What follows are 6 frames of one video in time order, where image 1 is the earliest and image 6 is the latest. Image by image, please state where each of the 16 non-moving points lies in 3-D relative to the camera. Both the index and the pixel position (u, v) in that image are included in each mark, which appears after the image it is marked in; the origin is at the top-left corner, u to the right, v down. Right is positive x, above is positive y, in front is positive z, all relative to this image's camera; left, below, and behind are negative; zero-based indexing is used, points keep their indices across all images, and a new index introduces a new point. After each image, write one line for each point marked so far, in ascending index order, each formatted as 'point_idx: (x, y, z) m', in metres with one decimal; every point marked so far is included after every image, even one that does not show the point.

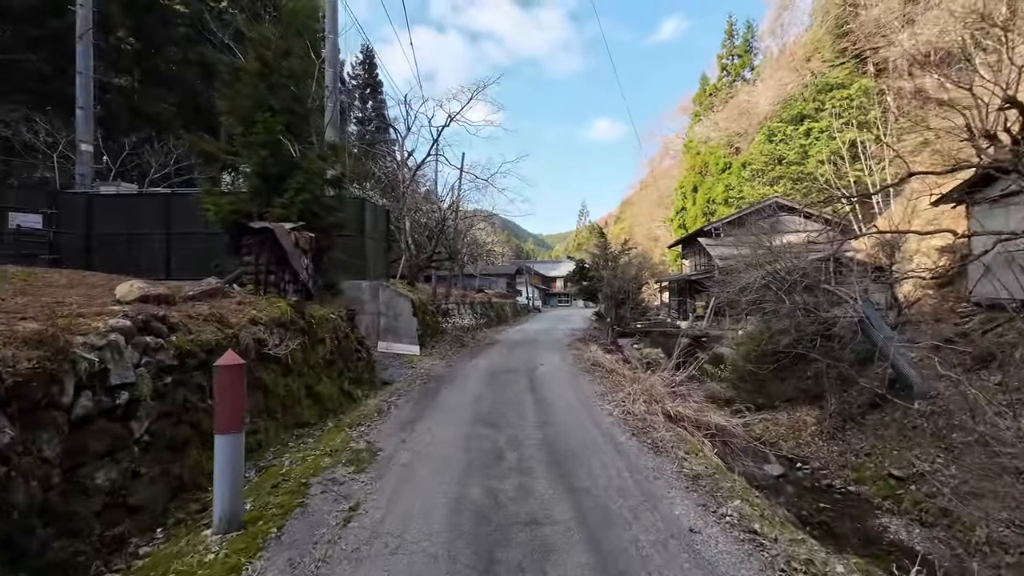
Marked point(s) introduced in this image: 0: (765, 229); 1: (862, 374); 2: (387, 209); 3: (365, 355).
0: (+9.2, +2.1, +17.9) m
1: (+7.7, -1.9, +10.8) m
2: (-3.7, +2.3, +14.5) m
3: (-2.5, -1.1, +8.3) m
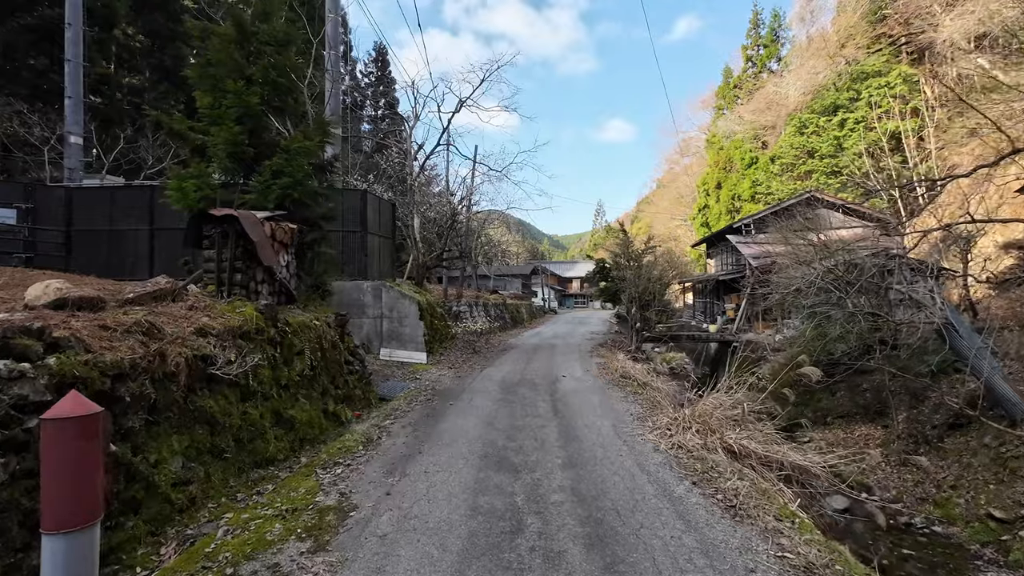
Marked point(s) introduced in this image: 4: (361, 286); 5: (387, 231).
0: (+9.7, +2.1, +16.3) m
1: (+8.0, -1.9, +9.3) m
2: (-3.2, +2.3, +13.3) m
3: (-2.2, -1.1, +7.1) m
4: (-3.3, 0.0, +11.0) m
5: (-3.3, +1.5, +12.8) m
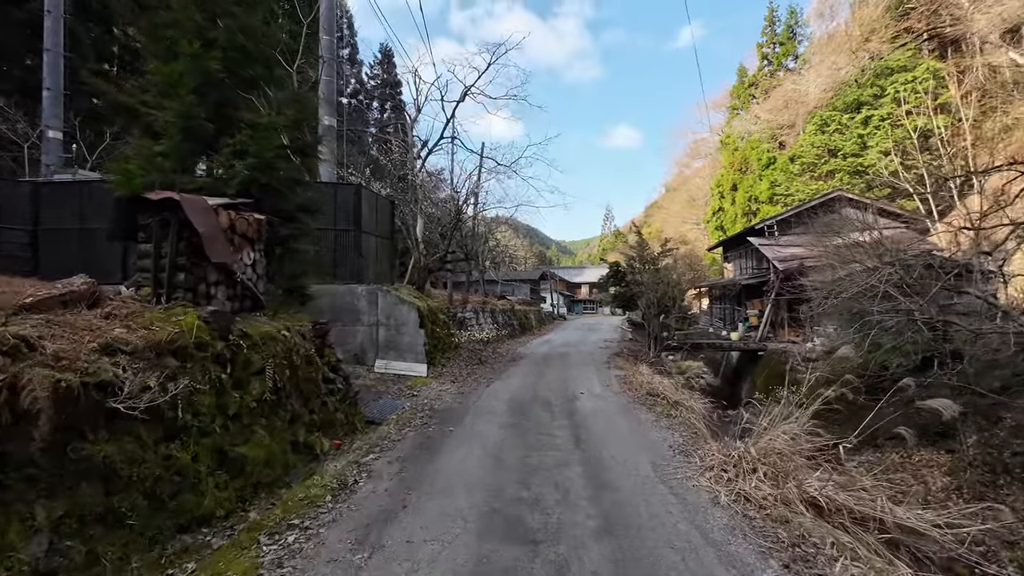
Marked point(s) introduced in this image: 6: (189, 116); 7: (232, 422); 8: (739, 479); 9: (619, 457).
0: (+10.0, +2.0, +15.1) m
1: (+8.2, -2.0, +8.0) m
2: (-3.0, +2.2, +12.3) m
3: (-2.1, -1.2, +6.0) m
4: (-3.1, -0.1, +9.9) m
5: (-3.0, +1.4, +11.7) m
6: (-3.4, +1.8, +5.2) m
7: (-2.2, -1.1, +3.9) m
8: (+1.8, -1.6, +4.0) m
9: (+1.0, -1.6, +4.8) m
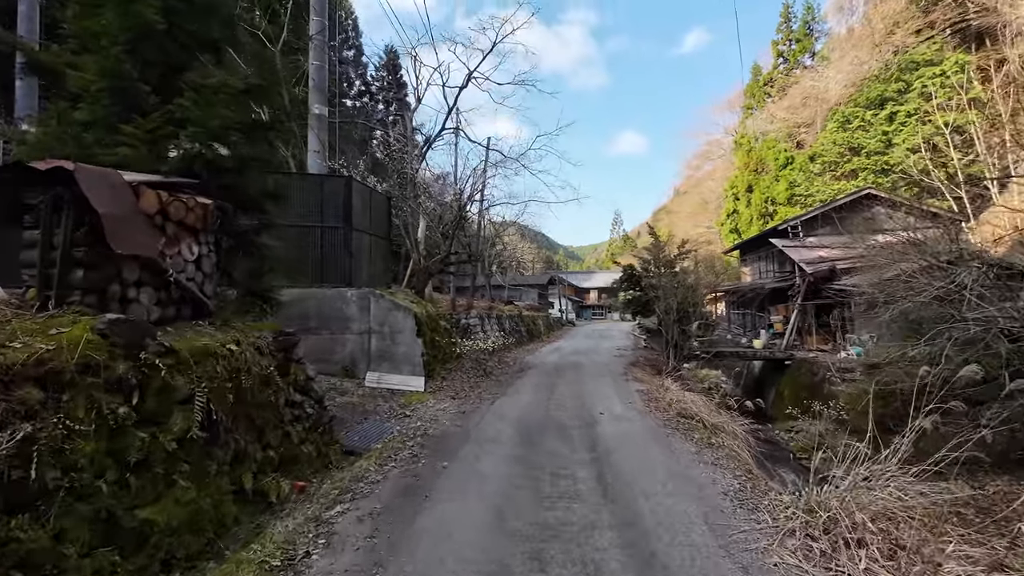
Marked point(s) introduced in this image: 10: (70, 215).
0: (+10.2, +1.8, +13.9) m
1: (+8.3, -2.0, +6.8) m
2: (-2.8, +2.1, +11.3) m
3: (-2.0, -1.2, +4.9) m
4: (-3.0, -0.1, +8.8) m
5: (-2.9, +1.3, +10.7) m
6: (-3.3, +1.8, +4.1) m
7: (-2.2, -1.1, +2.8) m
8: (+1.9, -1.6, +2.9) m
9: (+1.1, -1.6, +3.6) m
10: (-2.8, +0.5, +3.1) m
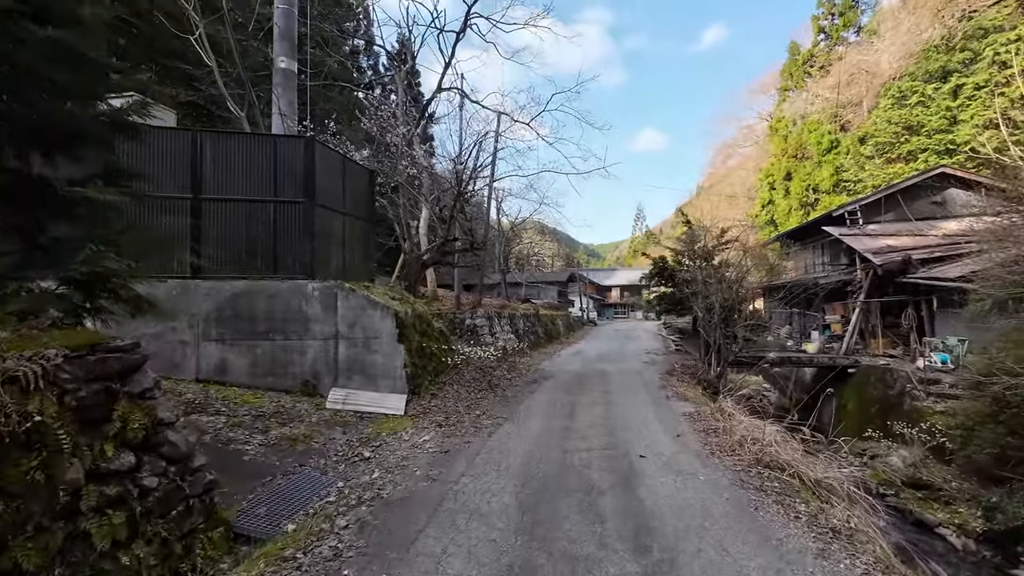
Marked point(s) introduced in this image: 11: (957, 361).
0: (+10.5, +2.0, +11.3) m
1: (+8.3, -1.9, +4.3) m
2: (-2.6, +2.2, +9.3) m
3: (-2.1, -1.1, +2.9) m
4: (-2.9, 0.0, +6.9) m
5: (-2.7, +1.4, +8.7) m
6: (-3.4, +1.9, +2.2) m
7: (-2.3, -1.0, +0.8) m
8: (+1.8, -1.5, +0.7) m
9: (+1.0, -1.5, +1.5) m
10: (-3.0, +0.6, +1.2) m
11: (+10.1, -1.7, +11.2) m
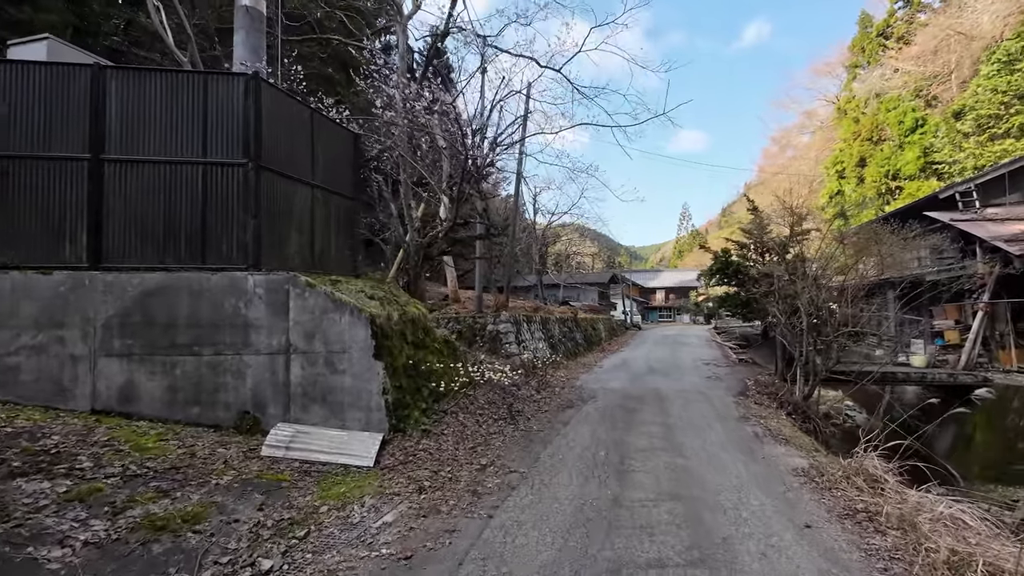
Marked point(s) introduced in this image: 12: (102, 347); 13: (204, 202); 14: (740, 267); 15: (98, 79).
0: (+11.0, +2.1, +8.3) m
1: (+8.3, -1.8, +1.5) m
2: (-2.2, +2.2, +7.3) m
3: (-2.2, -1.0, +0.9) m
4: (-2.7, 0.0, +4.9) m
5: (-2.4, +1.5, +6.7) m
6: (-3.6, +2.0, +0.3) m
7: (-2.6, -0.9, -1.2) m
8: (+1.4, -1.3, -1.6) m
9: (+0.7, -1.4, -0.8) m
10: (-3.2, +0.7, -0.8) m
11: (+10.7, -1.6, +8.2) m
12: (-4.0, -0.6, +4.8) m
13: (-3.1, +0.9, +5.0) m
14: (+5.9, +0.5, +12.7) m
15: (-4.1, +2.1, +4.9) m
